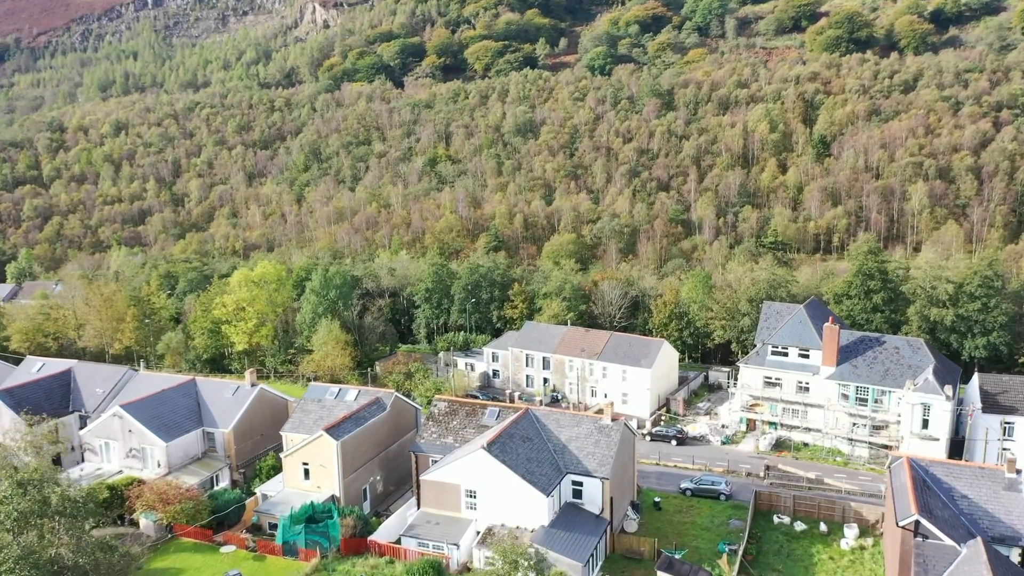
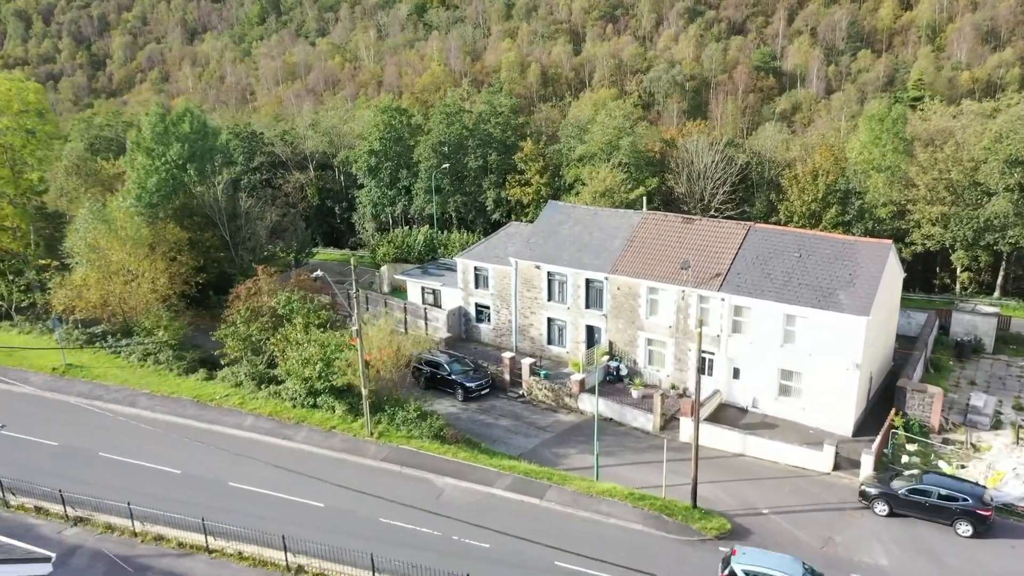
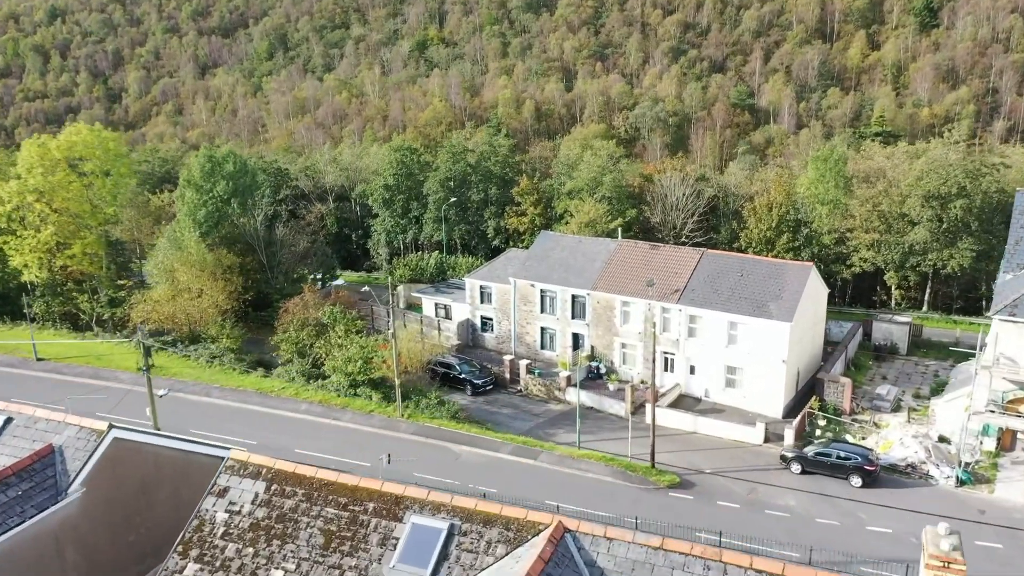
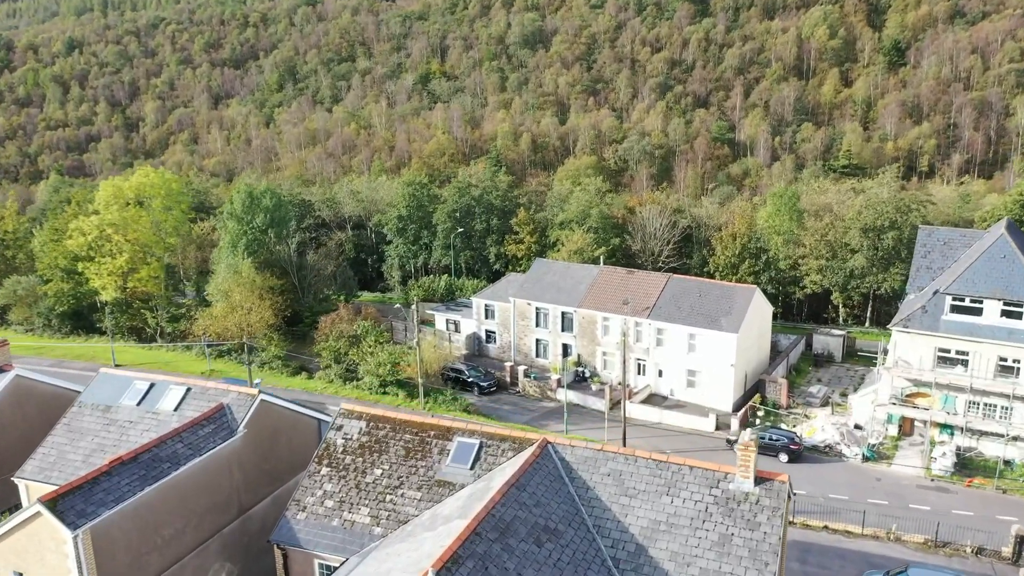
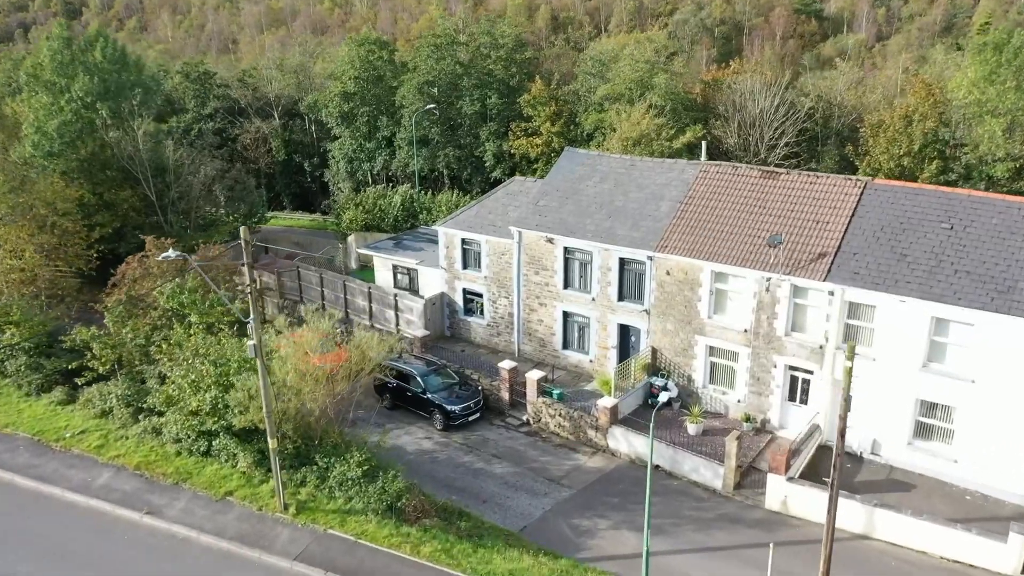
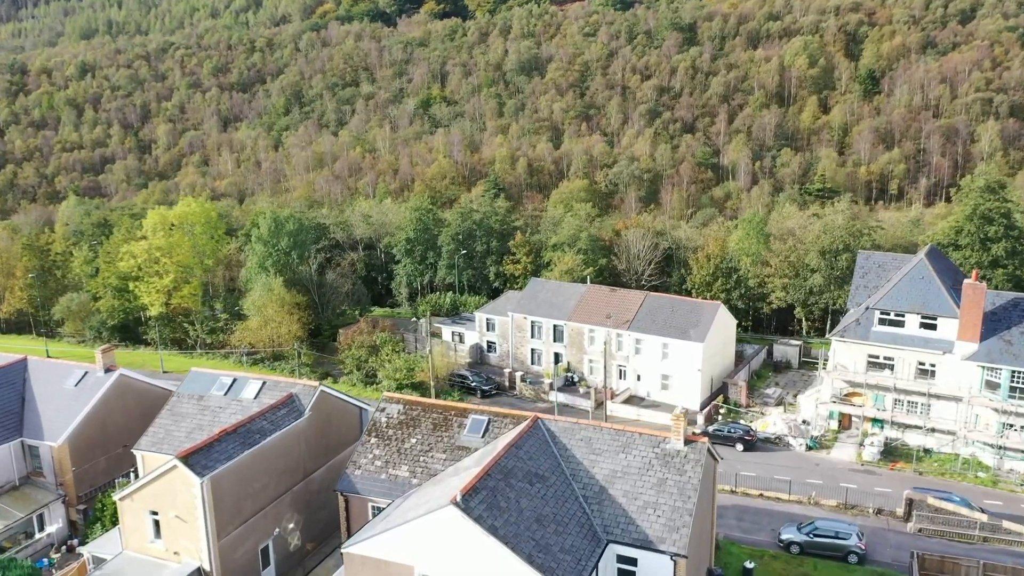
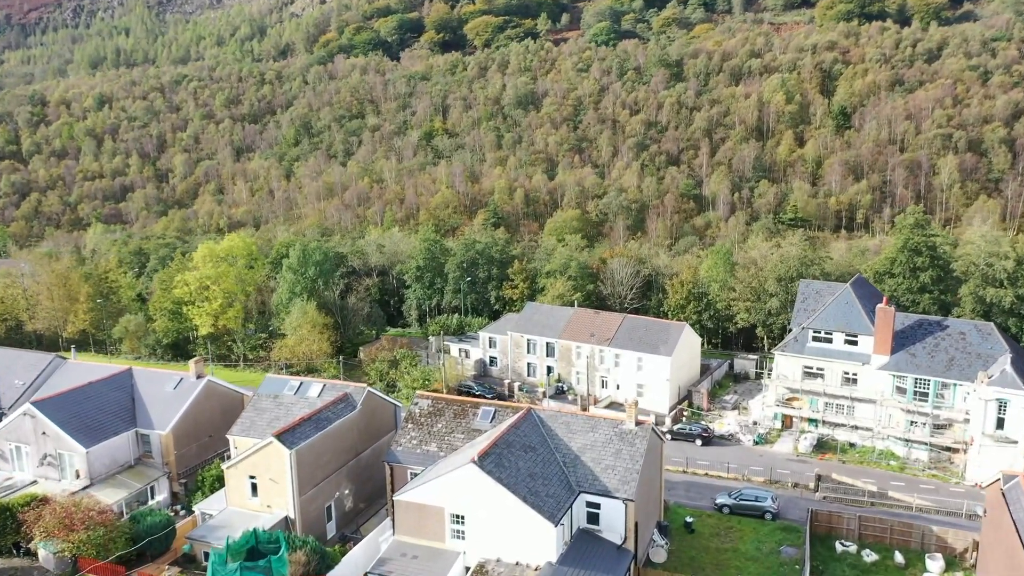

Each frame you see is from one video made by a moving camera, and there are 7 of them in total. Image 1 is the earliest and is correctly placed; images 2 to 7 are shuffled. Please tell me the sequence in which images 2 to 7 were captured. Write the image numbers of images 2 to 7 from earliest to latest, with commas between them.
7, 6, 4, 3, 2, 5
